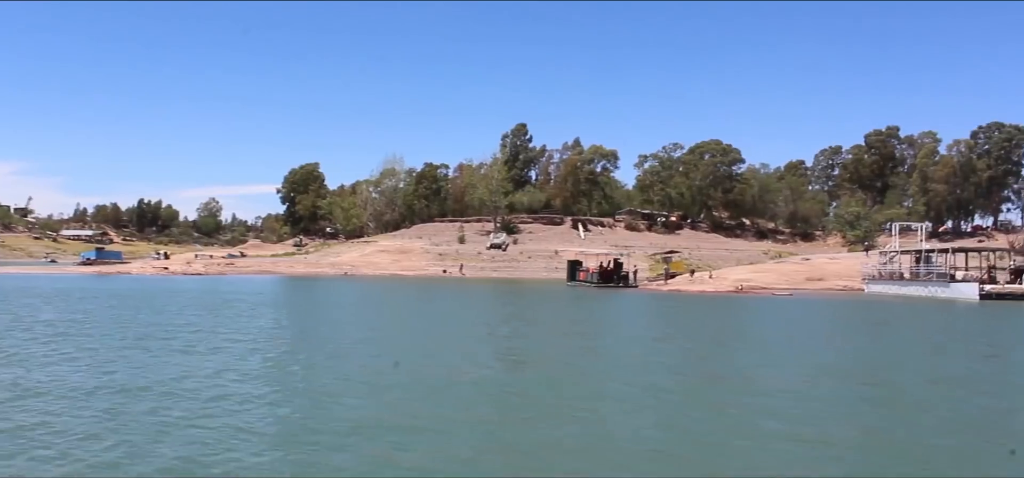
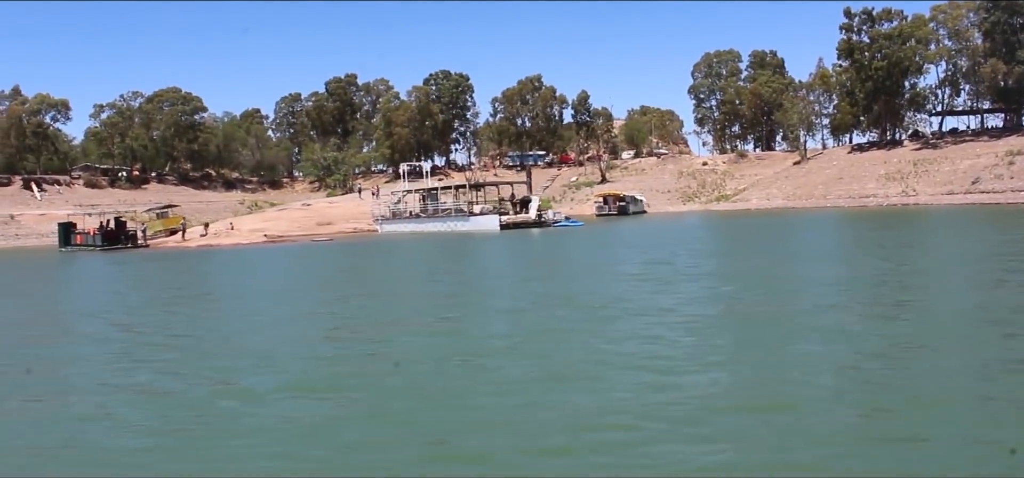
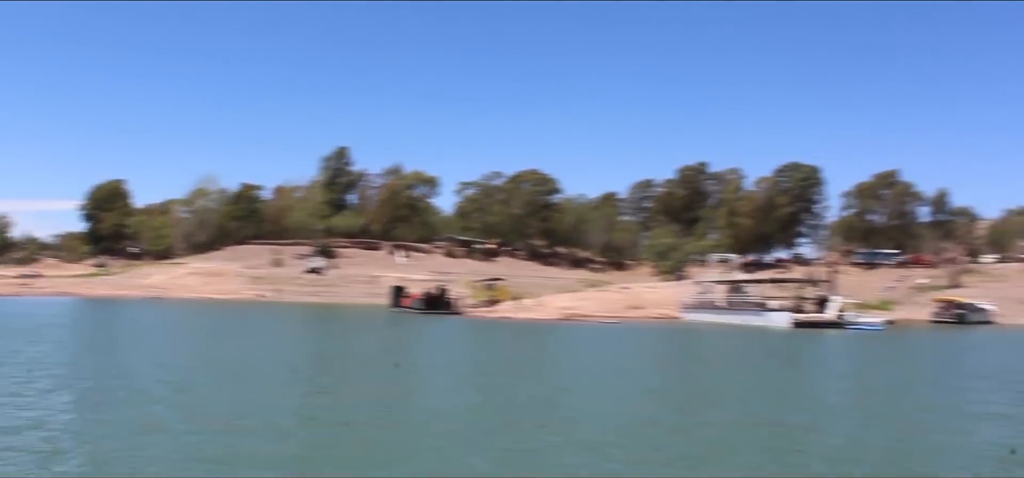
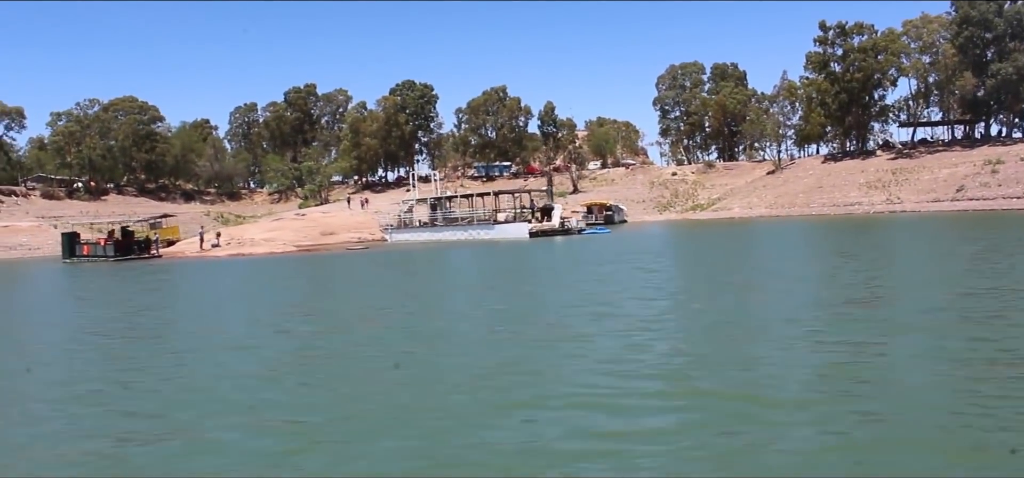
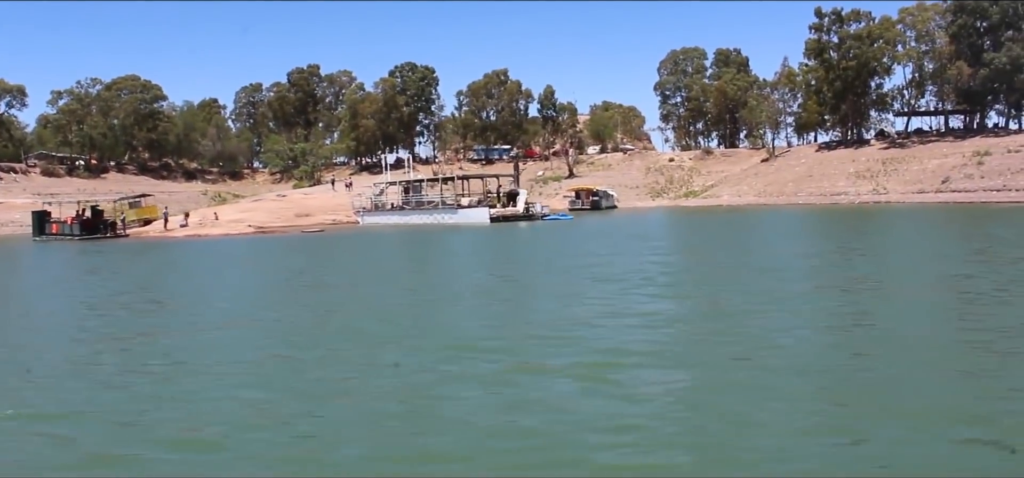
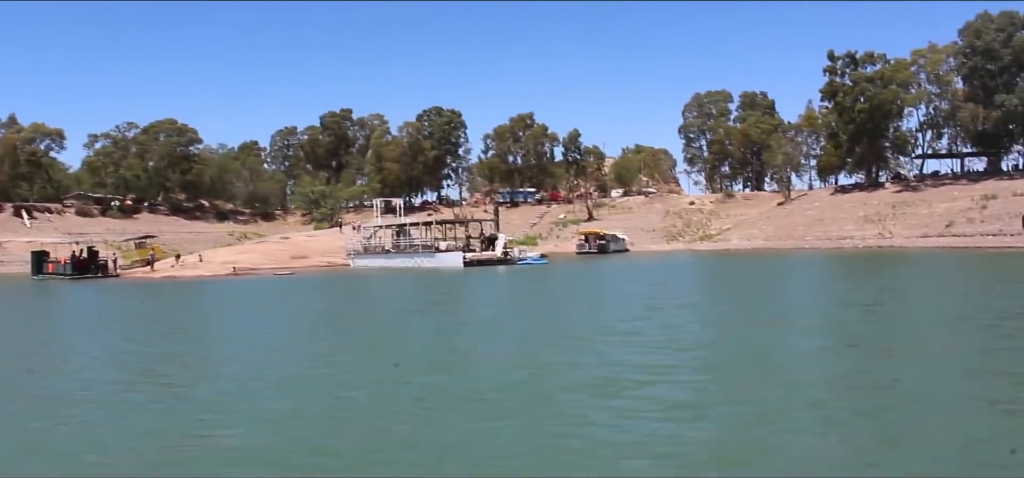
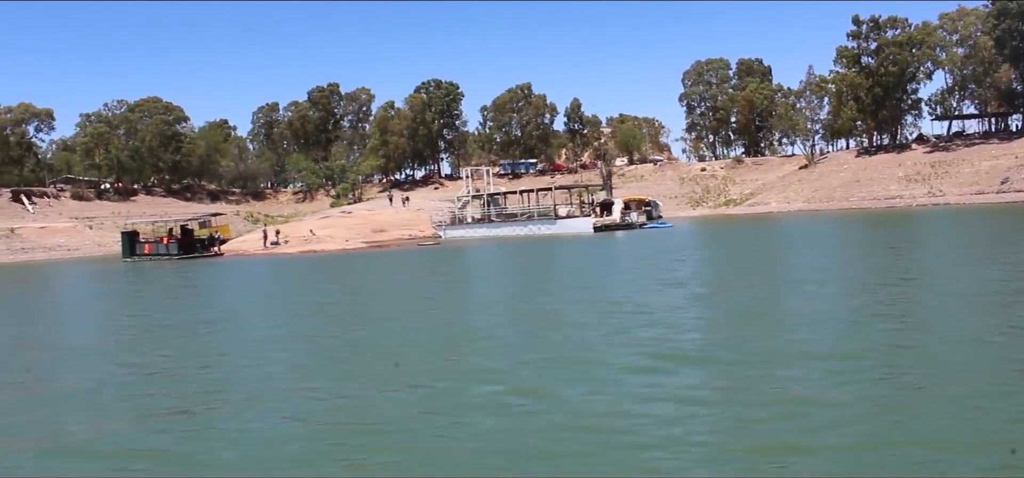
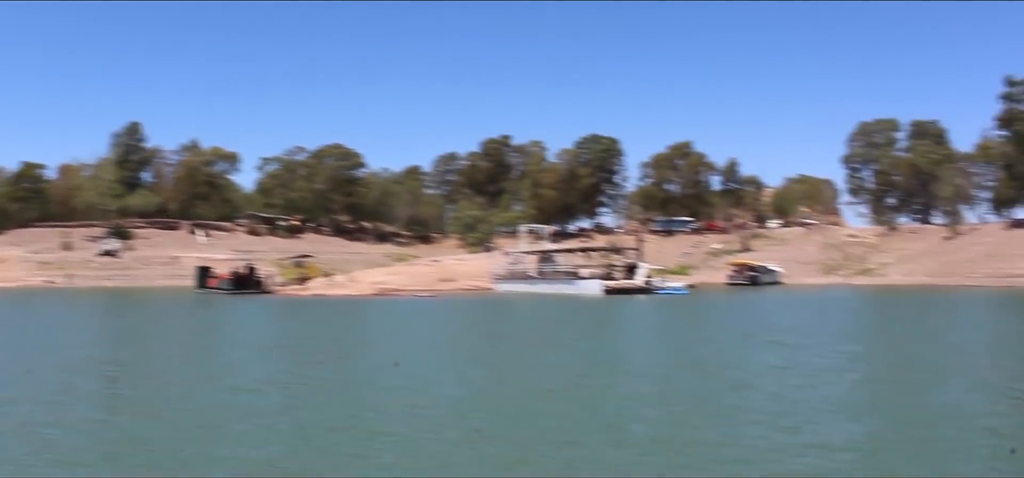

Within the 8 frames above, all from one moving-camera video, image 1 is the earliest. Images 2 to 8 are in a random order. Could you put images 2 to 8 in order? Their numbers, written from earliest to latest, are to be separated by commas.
3, 8, 6, 2, 5, 4, 7
